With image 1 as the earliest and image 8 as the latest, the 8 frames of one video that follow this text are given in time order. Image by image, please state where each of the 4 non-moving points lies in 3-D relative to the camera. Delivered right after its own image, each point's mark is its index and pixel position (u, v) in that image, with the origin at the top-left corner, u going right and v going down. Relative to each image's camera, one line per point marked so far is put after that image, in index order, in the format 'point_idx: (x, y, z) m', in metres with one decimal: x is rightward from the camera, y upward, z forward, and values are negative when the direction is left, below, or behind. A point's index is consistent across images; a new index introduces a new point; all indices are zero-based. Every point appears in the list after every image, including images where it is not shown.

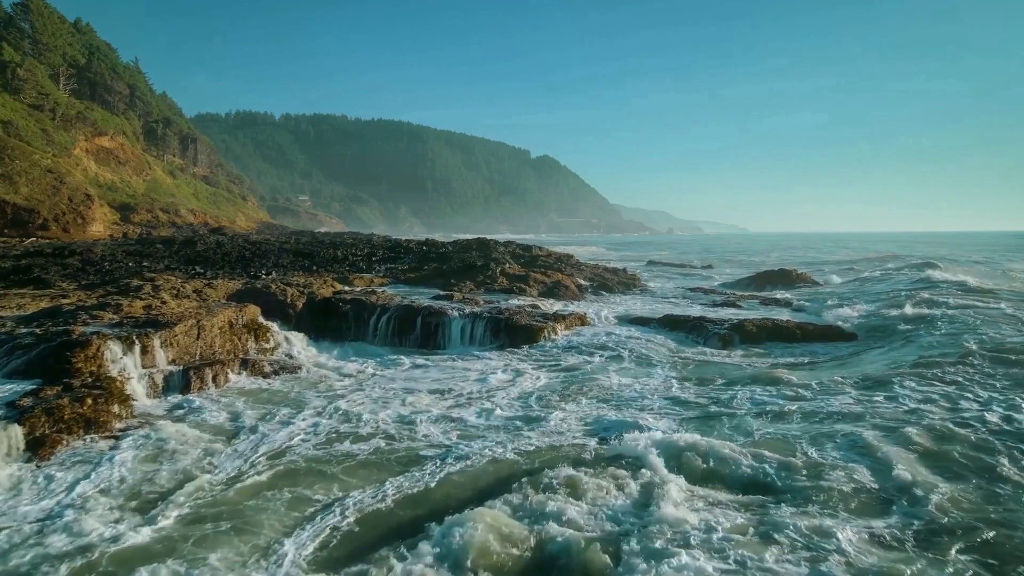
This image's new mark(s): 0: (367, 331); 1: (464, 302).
0: (-4.7, -1.4, +16.1) m
1: (-1.7, -0.5, +17.3) m
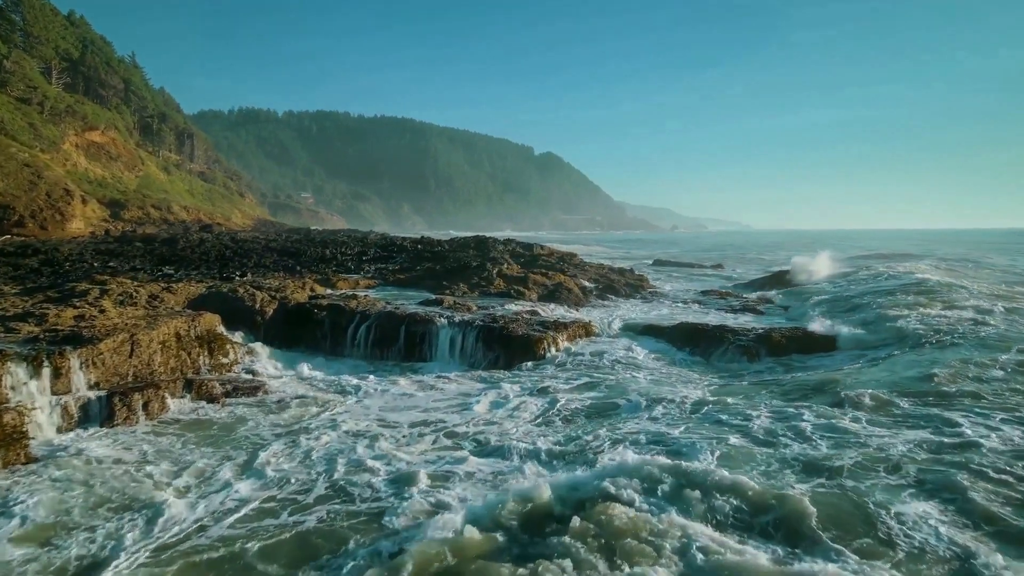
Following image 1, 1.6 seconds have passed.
0: (-4.9, -1.5, +14.4) m
1: (-1.8, -0.6, +15.5) m
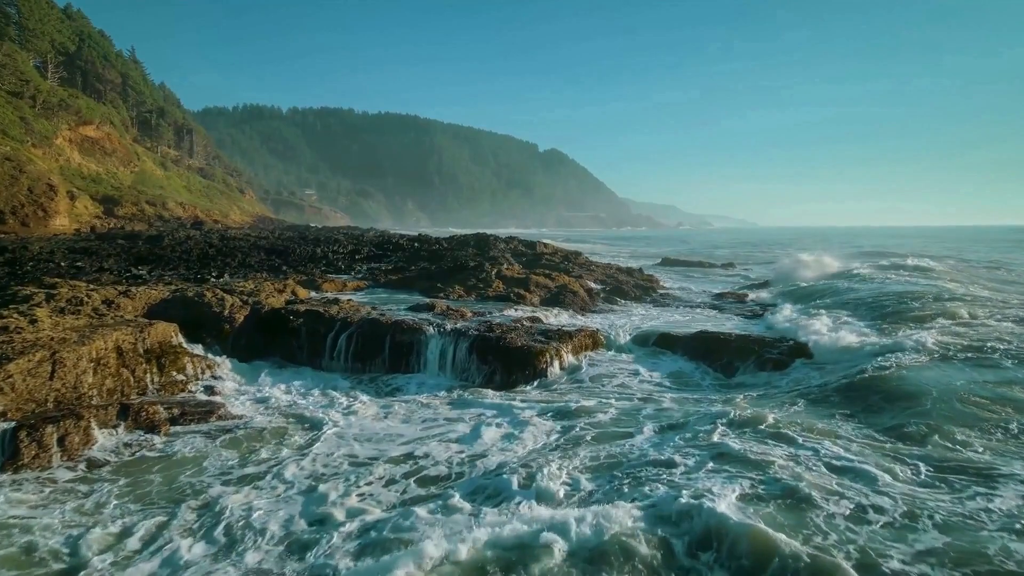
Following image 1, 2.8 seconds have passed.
0: (-4.9, -1.6, +12.9) m
1: (-1.9, -0.8, +14.0) m
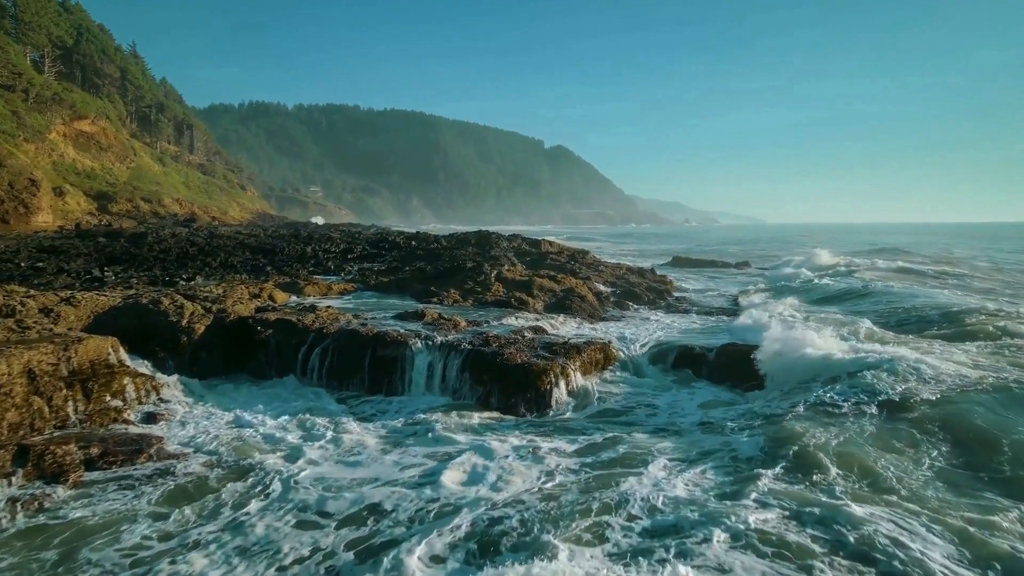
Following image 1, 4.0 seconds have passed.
0: (-4.9, -1.8, +11.2) m
1: (-1.9, -0.9, +12.3) m
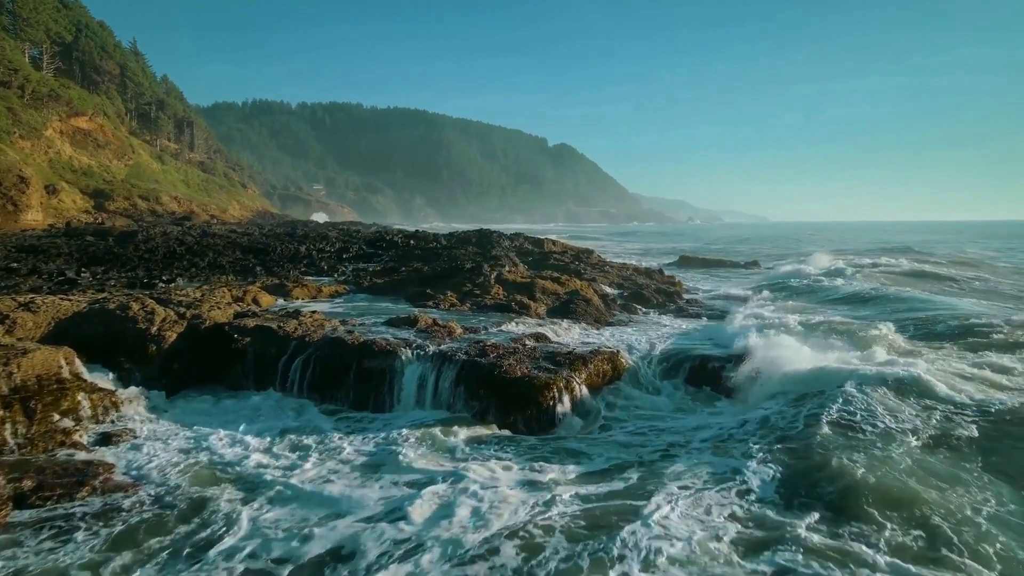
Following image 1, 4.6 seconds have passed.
0: (-4.9, -1.9, +10.3) m
1: (-1.9, -1.0, +11.3) m
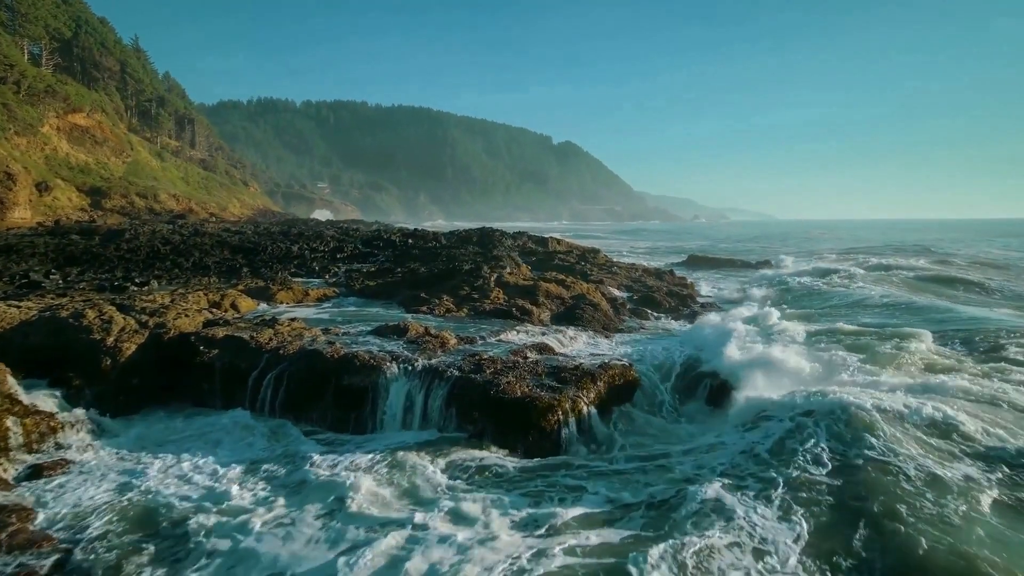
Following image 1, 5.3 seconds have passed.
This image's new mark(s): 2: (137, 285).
0: (-5.0, -2.0, +9.1) m
1: (-1.9, -1.1, +10.1) m
2: (-10.4, +0.1, +13.8) m
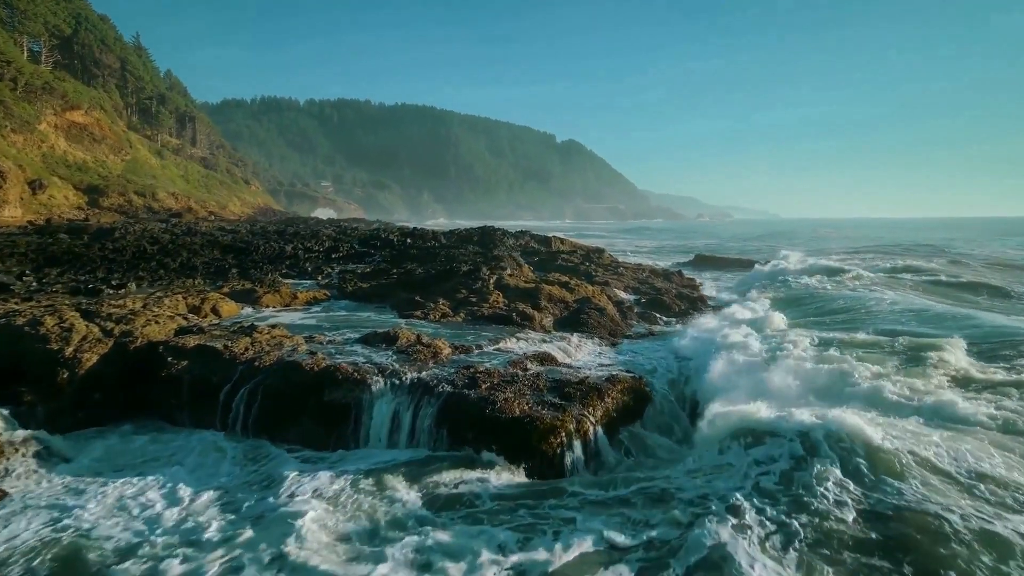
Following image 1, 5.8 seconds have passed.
0: (-5.0, -2.1, +8.3) m
1: (-1.9, -1.2, +9.2) m
2: (-10.4, 0.0, +13.0) m
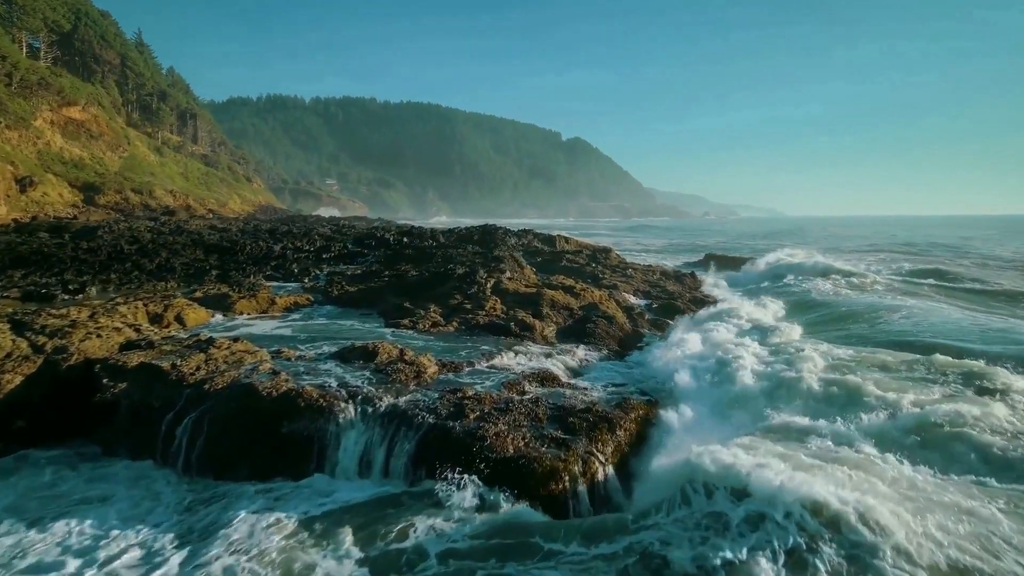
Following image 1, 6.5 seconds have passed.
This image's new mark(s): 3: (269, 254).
0: (-5.1, -2.2, +7.0) m
1: (-2.0, -1.4, +8.0) m
2: (-10.4, -0.1, +11.8) m
3: (-9.5, +1.3, +19.4) m
